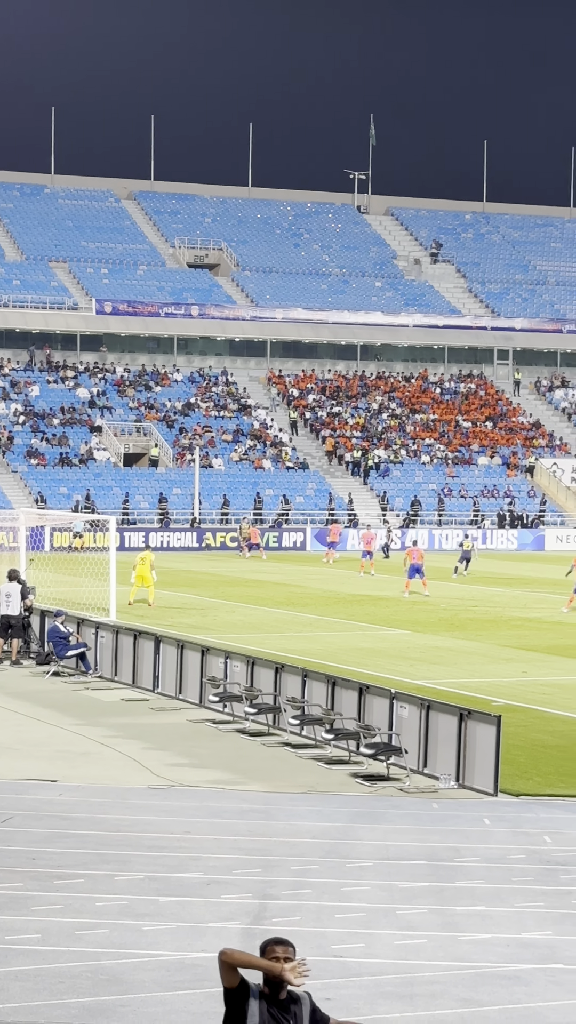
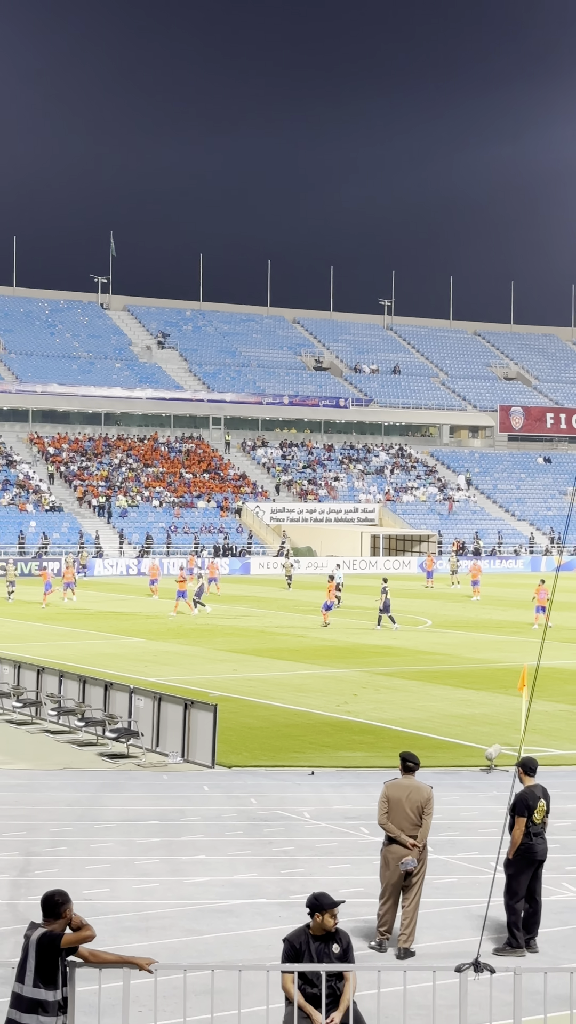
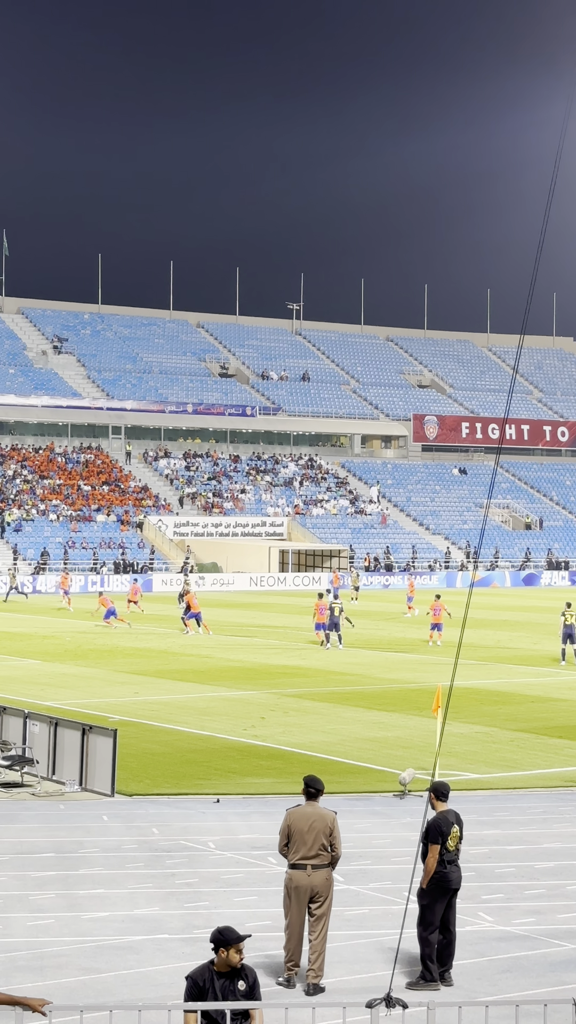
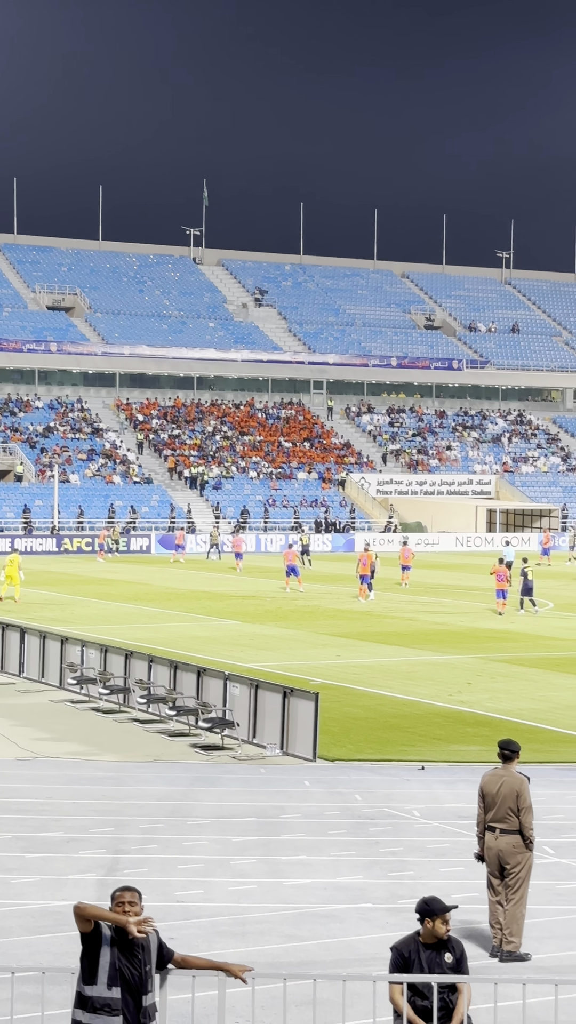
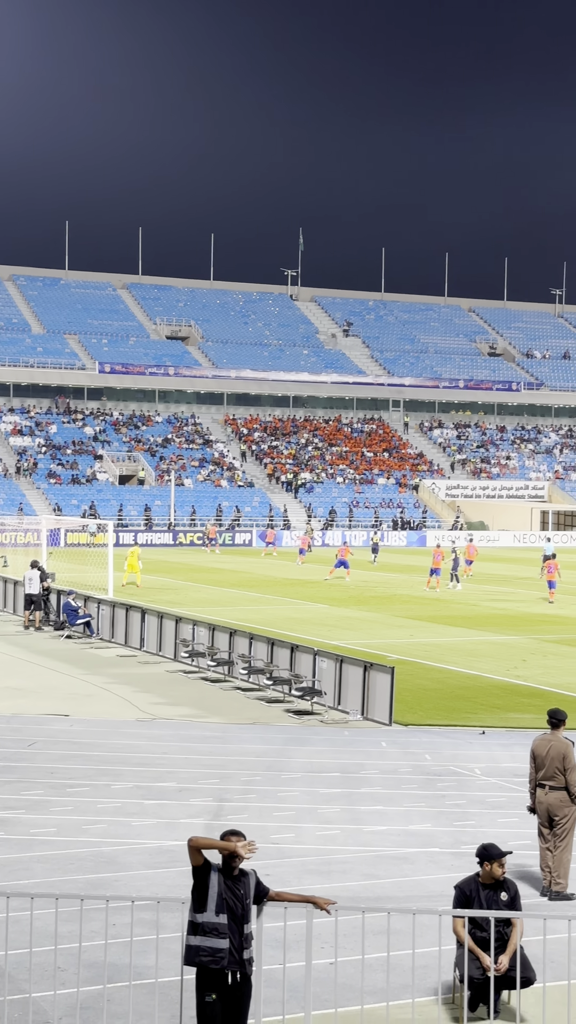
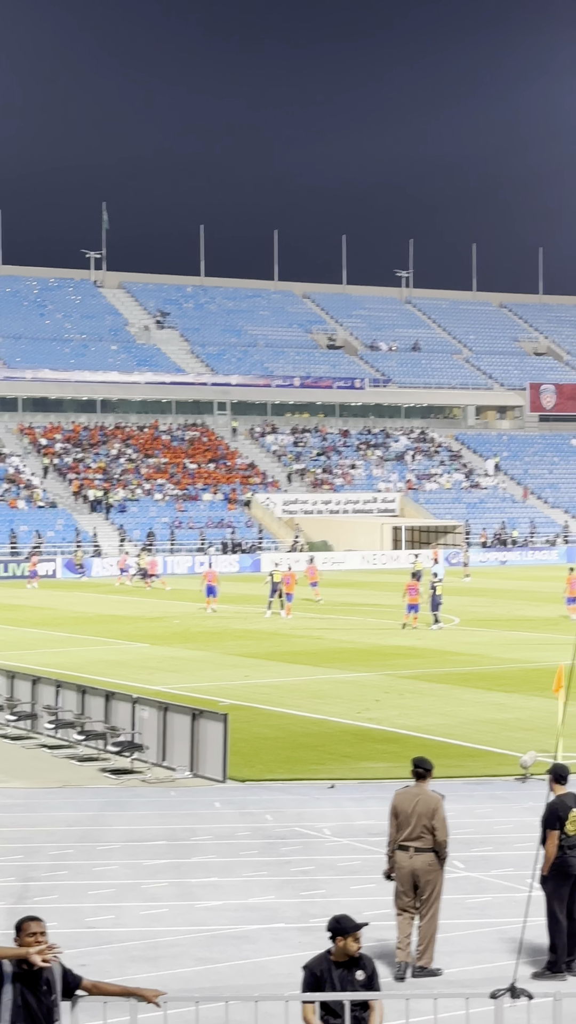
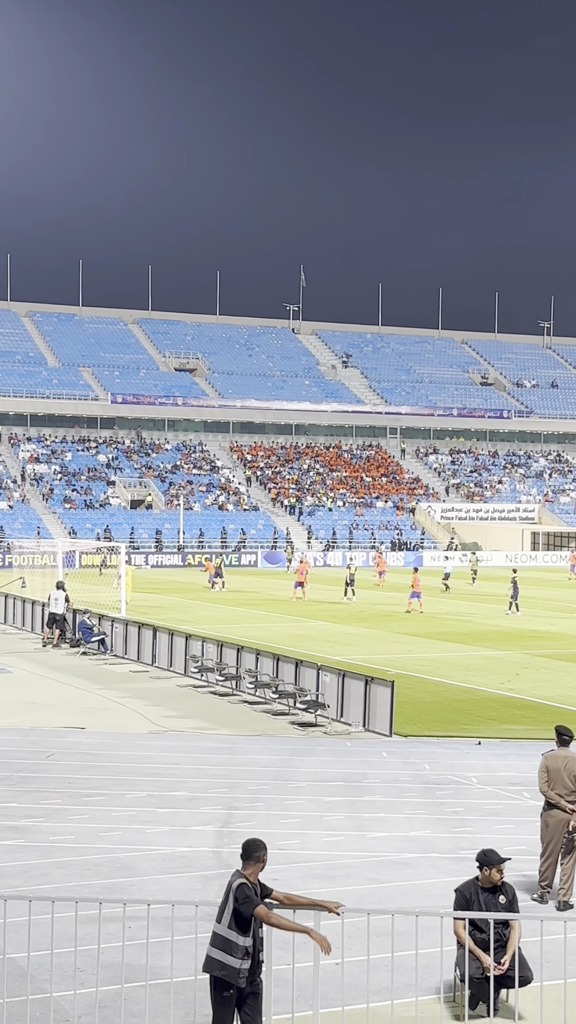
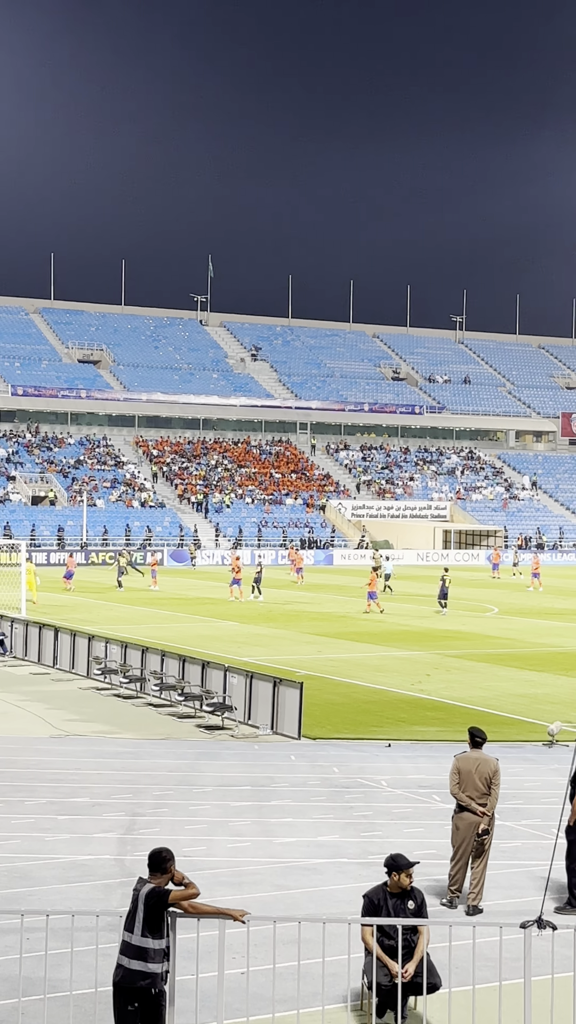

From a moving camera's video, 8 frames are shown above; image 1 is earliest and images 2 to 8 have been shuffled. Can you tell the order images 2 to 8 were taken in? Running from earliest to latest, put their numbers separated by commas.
5, 4, 6, 3, 2, 8, 7
